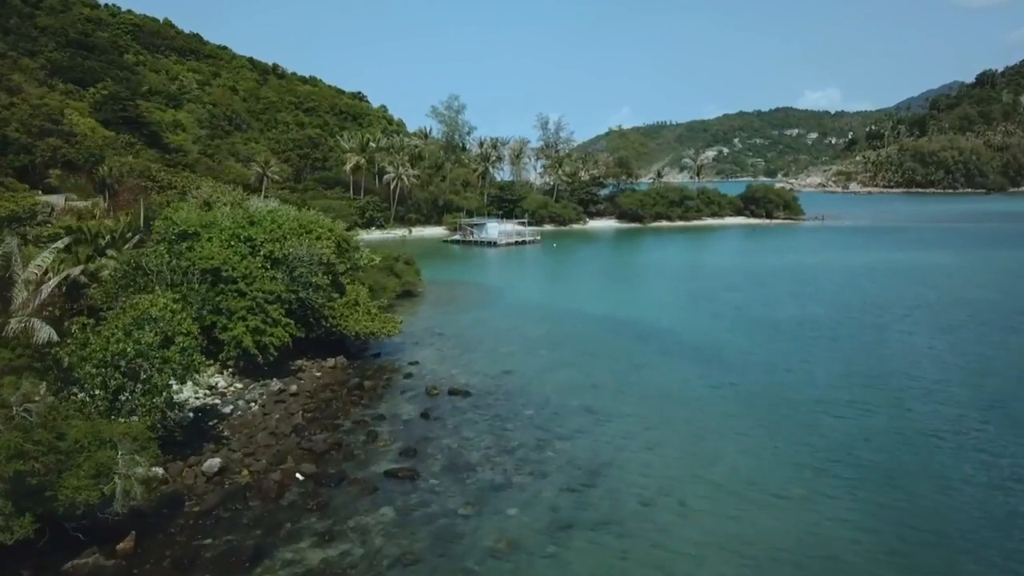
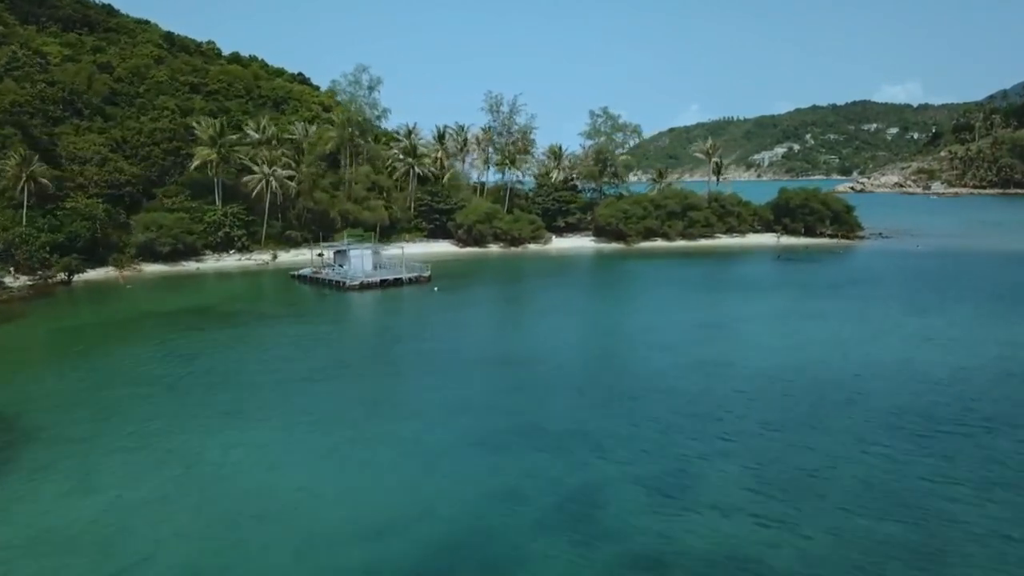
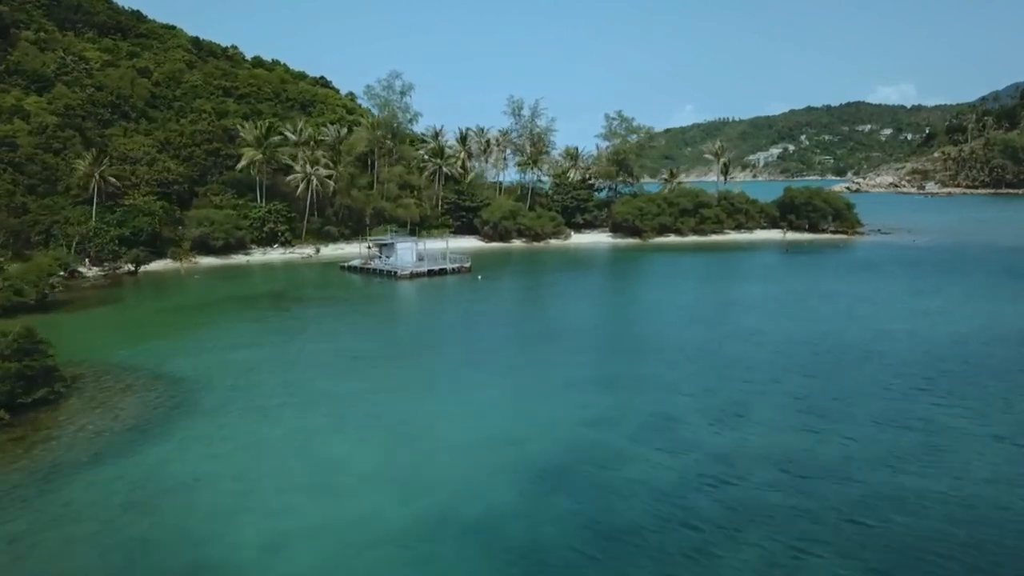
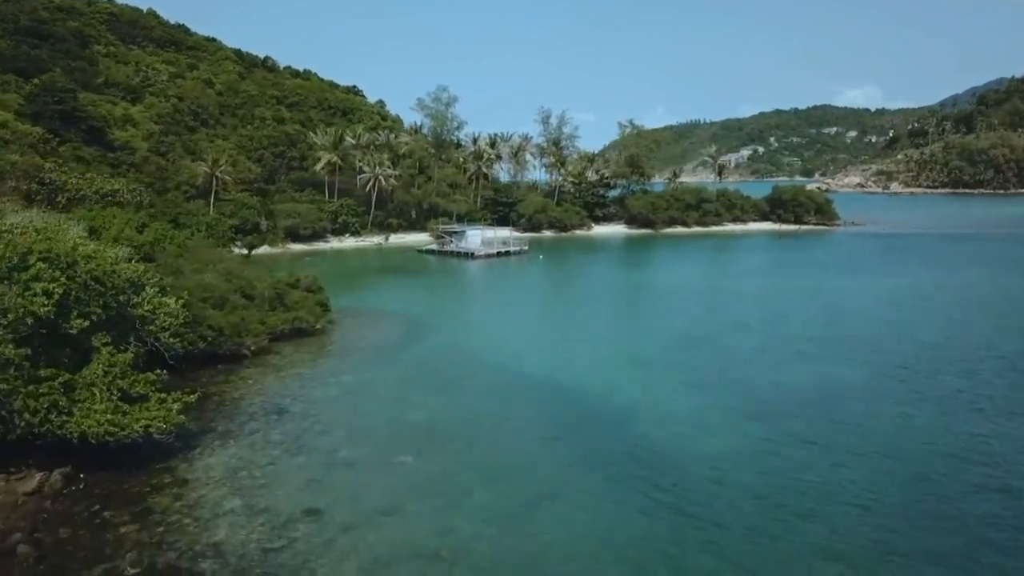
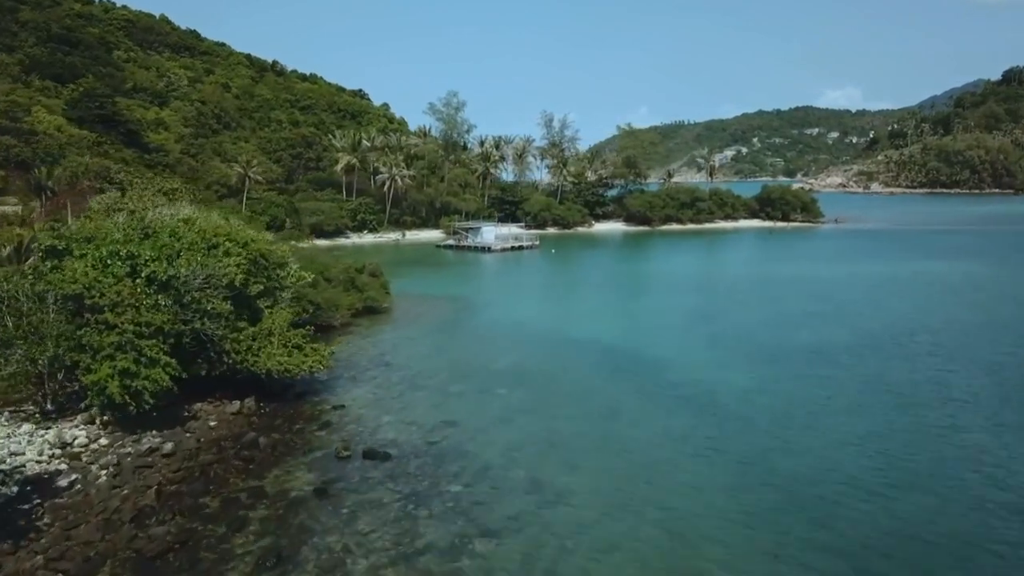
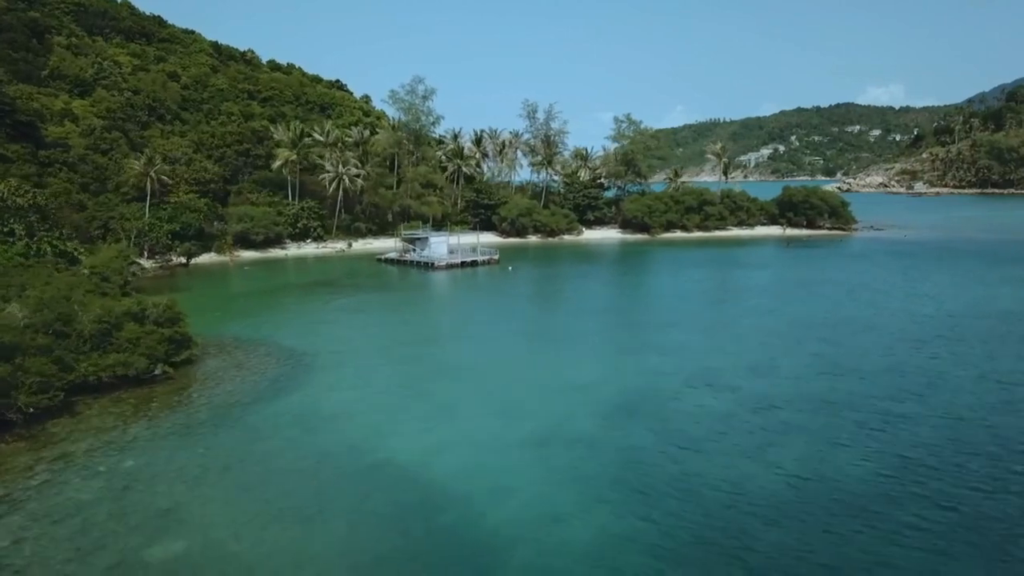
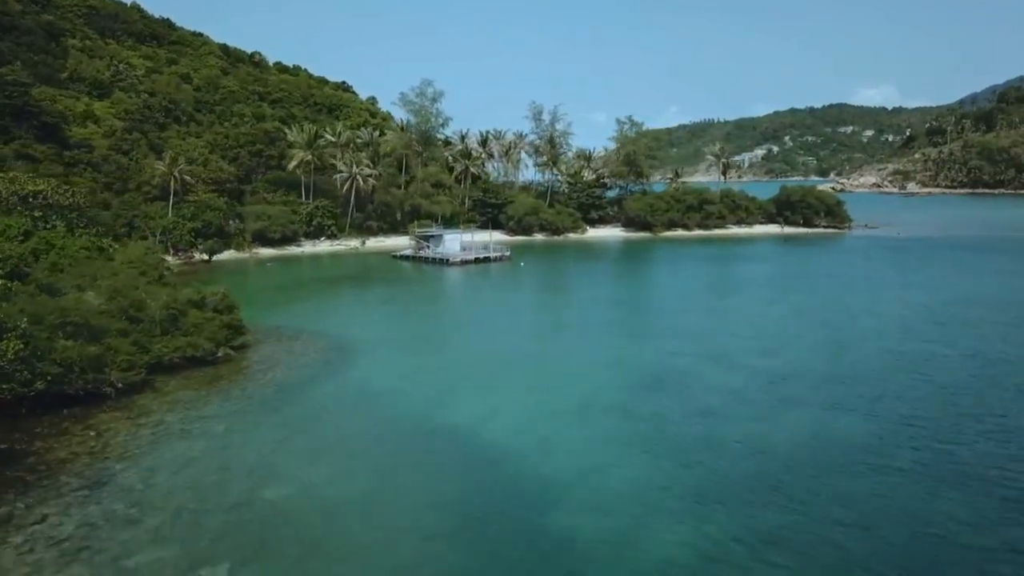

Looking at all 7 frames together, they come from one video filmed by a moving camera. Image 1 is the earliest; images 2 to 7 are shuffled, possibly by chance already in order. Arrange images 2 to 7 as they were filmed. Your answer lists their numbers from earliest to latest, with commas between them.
5, 4, 7, 6, 3, 2
